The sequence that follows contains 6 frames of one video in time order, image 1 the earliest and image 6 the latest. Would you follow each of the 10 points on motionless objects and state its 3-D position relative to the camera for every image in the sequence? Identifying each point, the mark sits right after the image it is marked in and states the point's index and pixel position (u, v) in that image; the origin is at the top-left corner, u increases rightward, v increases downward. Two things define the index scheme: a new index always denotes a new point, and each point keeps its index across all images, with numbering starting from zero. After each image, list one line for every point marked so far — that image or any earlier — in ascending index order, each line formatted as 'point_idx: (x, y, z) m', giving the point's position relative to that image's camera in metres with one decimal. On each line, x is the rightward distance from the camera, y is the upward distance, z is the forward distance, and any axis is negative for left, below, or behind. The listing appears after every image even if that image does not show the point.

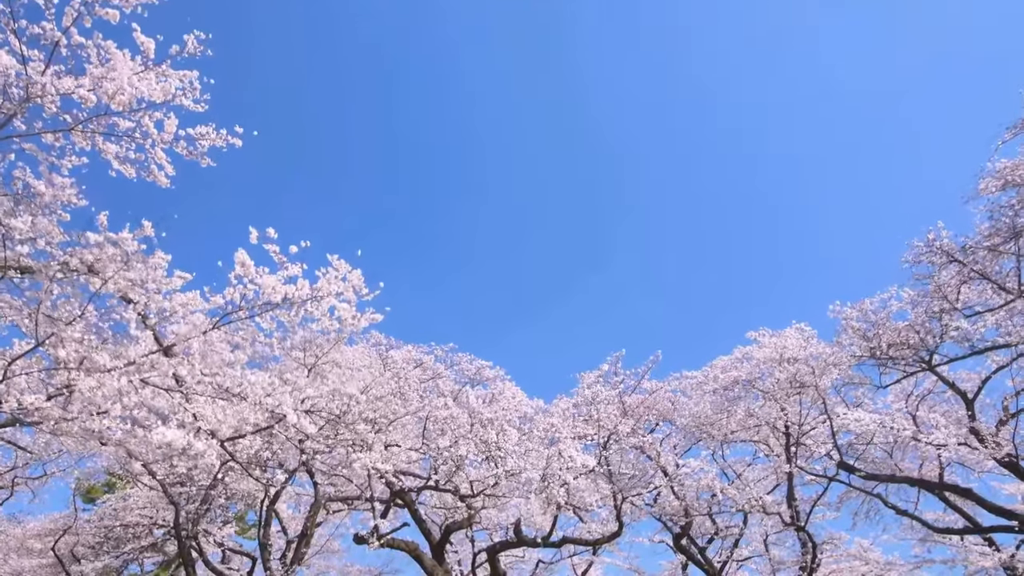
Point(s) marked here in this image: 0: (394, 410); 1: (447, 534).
0: (-1.7, -1.7, +10.0) m
1: (-1.1, -4.2, +11.3) m
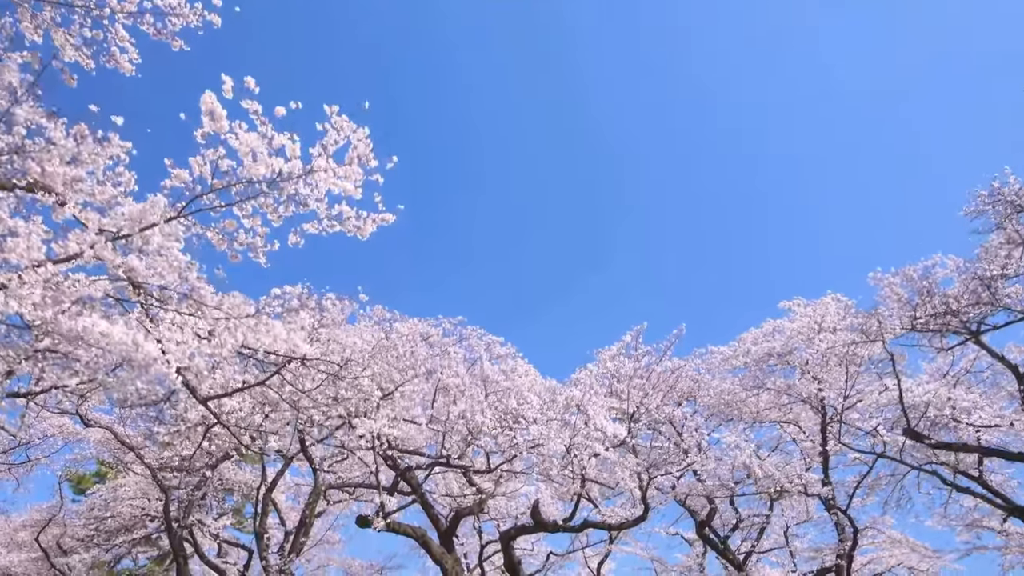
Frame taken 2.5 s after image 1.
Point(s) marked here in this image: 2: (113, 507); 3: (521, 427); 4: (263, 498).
0: (-1.5, -1.1, +9.1) m
1: (-0.9, -3.7, +10.5) m
2: (-9.5, -5.2, +15.7) m
3: (+0.2, -1.8, +9.1) m
4: (-5.3, -4.5, +14.0) m
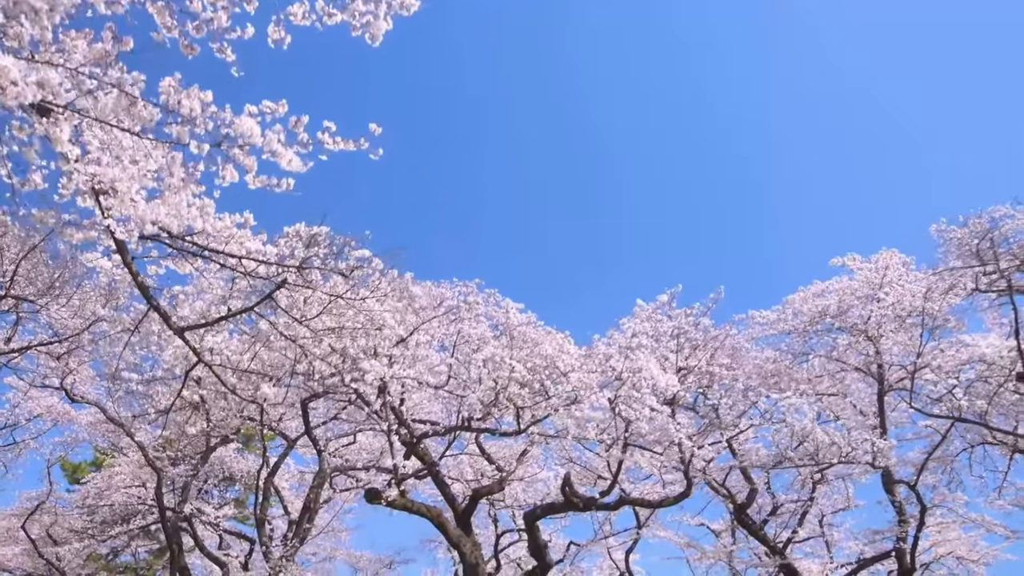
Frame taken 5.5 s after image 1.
0: (-1.2, -0.5, +8.1) m
1: (-0.5, -3.0, +9.5) m
2: (-9.0, -4.6, +14.8) m
3: (+0.6, -1.1, +8.1) m
4: (-4.9, -3.9, +13.1) m
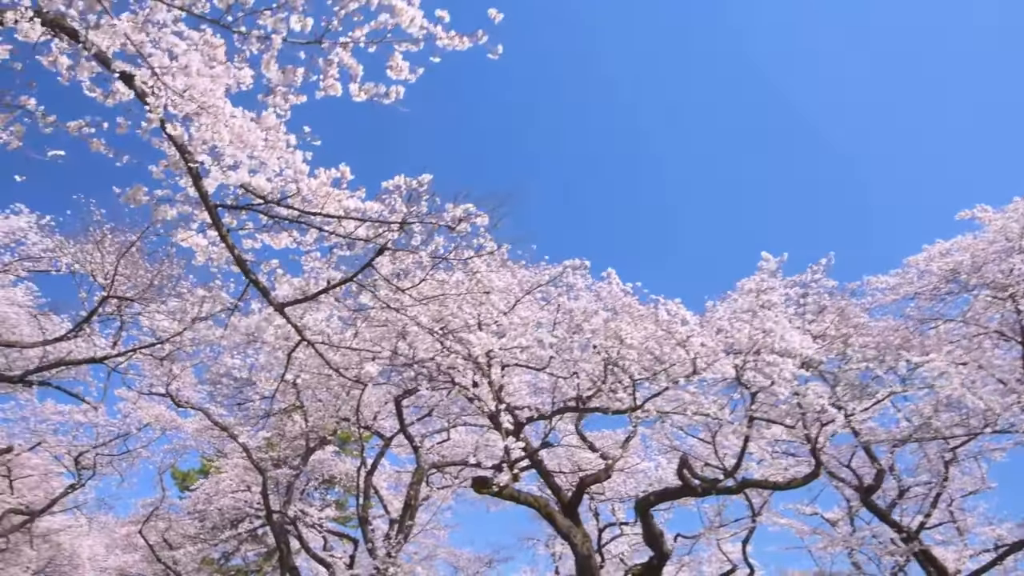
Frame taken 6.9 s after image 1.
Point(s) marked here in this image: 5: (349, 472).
0: (0.0, -0.3, +7.8) m
1: (+1.0, -2.7, +9.0) m
2: (-6.8, -4.9, +15.2) m
3: (+1.7, -0.8, +7.5) m
4: (-2.9, -3.8, +13.0) m
5: (-3.7, -4.1, +14.9) m
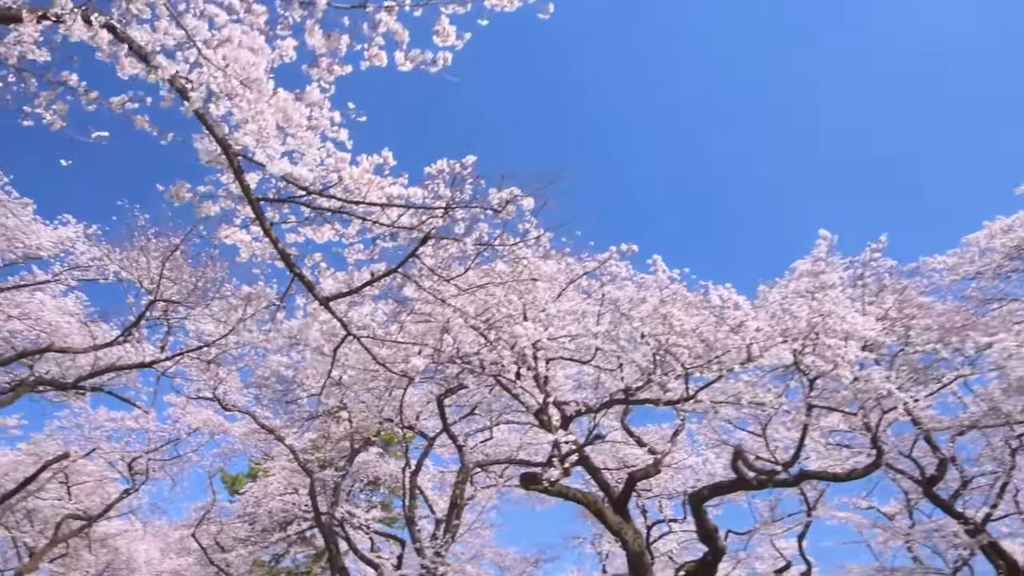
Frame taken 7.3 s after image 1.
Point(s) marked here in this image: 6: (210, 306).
0: (+0.5, -0.2, +7.6) m
1: (+1.6, -2.6, +8.8) m
2: (-5.8, -5.0, +15.4) m
3: (+2.2, -0.6, +7.3) m
4: (-2.0, -3.8, +13.0) m
5: (-2.7, -4.2, +15.0) m
6: (-3.5, -0.2, +7.8) m
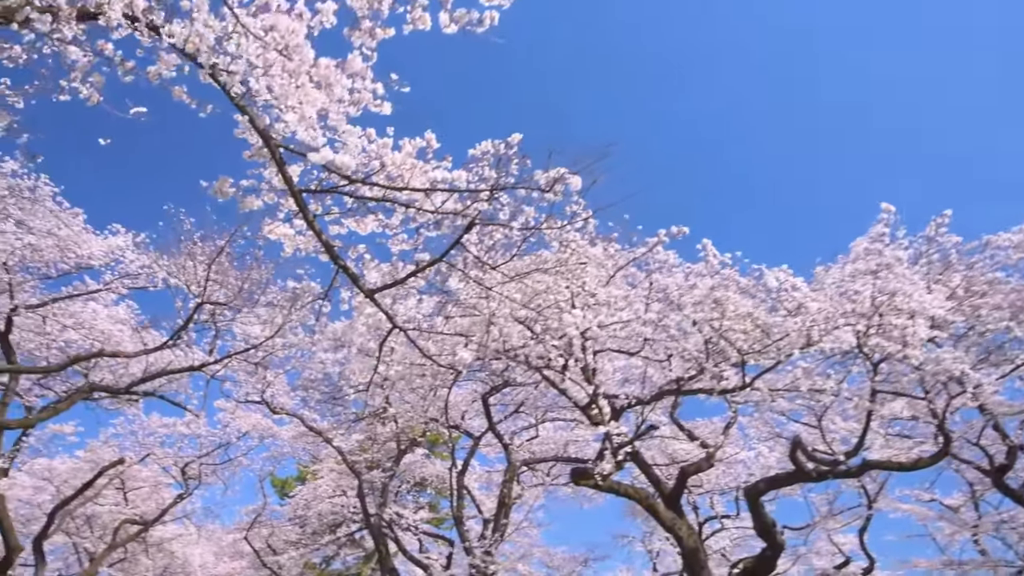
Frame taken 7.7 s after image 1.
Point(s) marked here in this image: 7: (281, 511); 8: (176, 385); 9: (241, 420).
0: (+1.0, -0.1, +7.5) m
1: (+2.2, -2.5, +8.6) m
2: (-4.7, -5.1, +15.6) m
3: (+2.7, -0.5, +7.0) m
4: (-1.1, -3.8, +13.0) m
5: (-1.6, -4.2, +15.0) m
6: (-3.0, -0.3, +7.8) m
7: (-5.9, -5.6, +16.7) m
8: (-4.7, -1.4, +9.2) m
9: (-5.2, -2.5, +12.8) m
